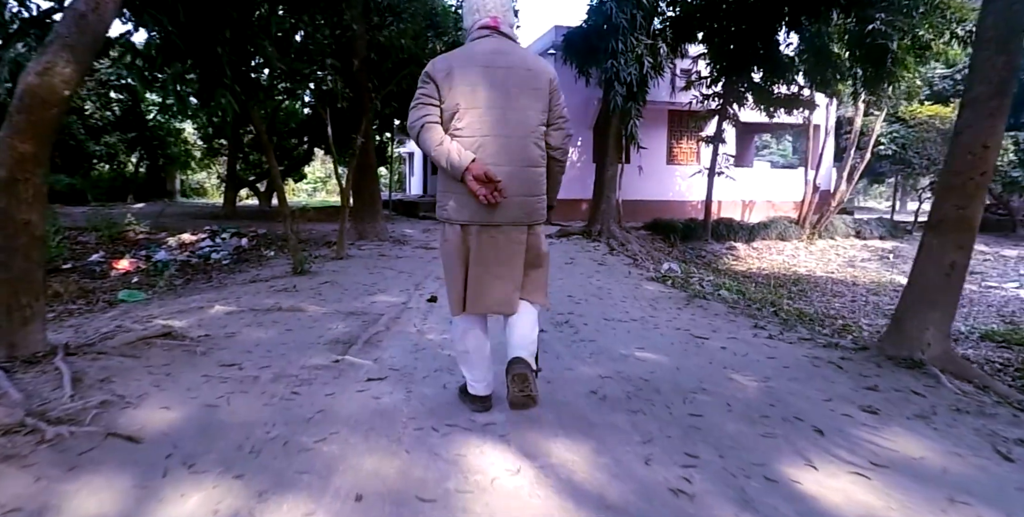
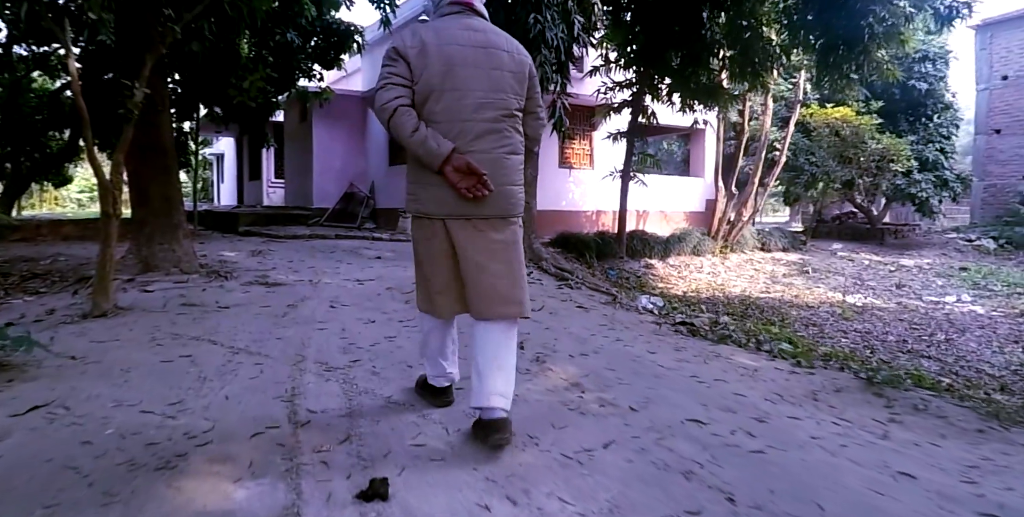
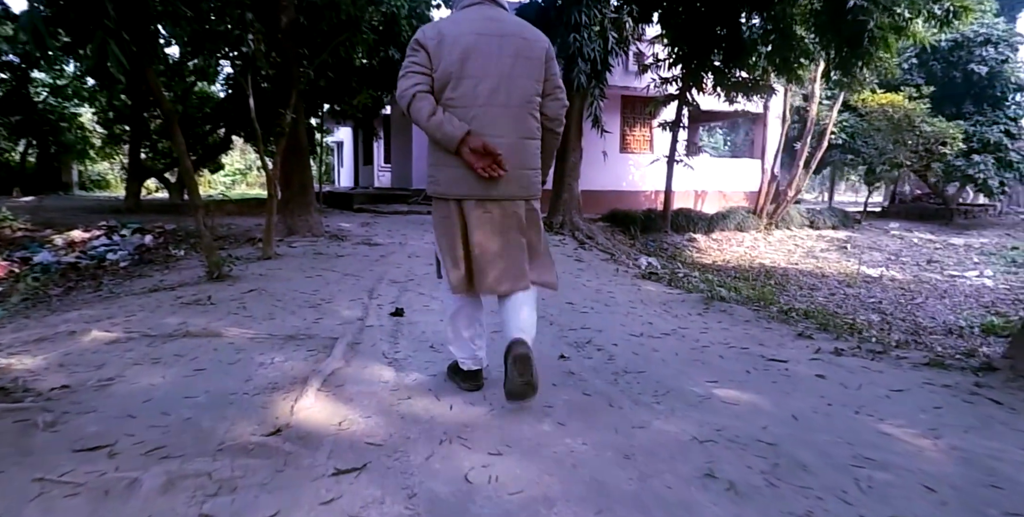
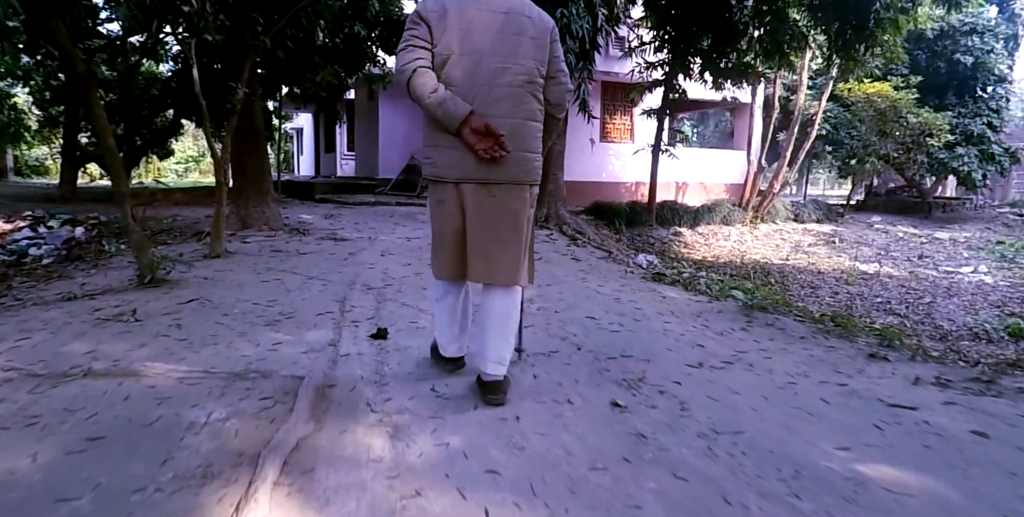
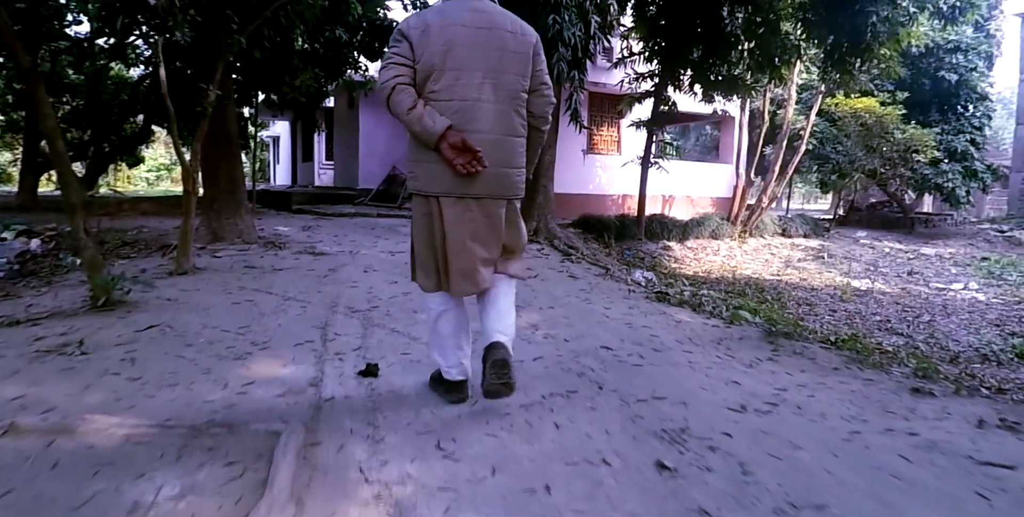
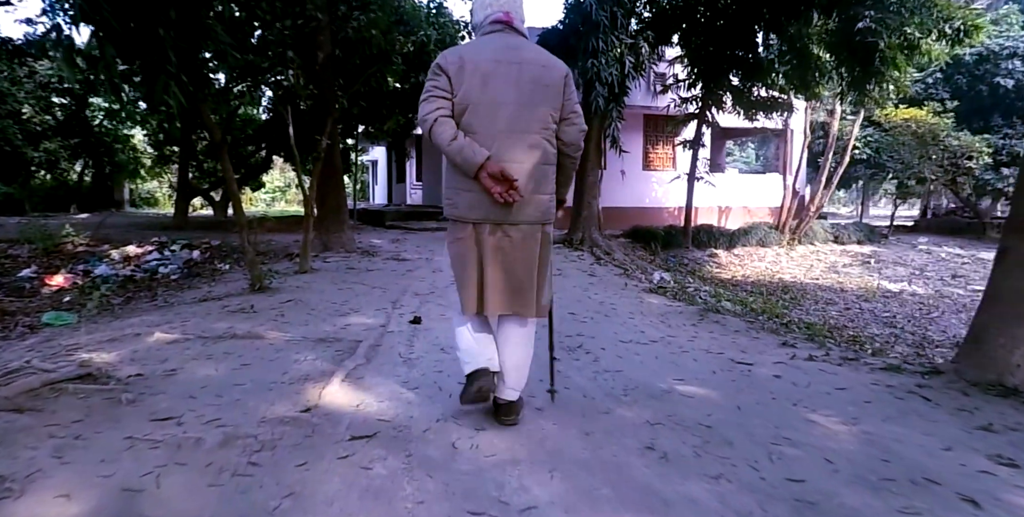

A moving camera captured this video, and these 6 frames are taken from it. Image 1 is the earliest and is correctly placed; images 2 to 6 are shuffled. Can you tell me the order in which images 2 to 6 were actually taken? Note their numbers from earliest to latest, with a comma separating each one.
6, 3, 4, 5, 2
